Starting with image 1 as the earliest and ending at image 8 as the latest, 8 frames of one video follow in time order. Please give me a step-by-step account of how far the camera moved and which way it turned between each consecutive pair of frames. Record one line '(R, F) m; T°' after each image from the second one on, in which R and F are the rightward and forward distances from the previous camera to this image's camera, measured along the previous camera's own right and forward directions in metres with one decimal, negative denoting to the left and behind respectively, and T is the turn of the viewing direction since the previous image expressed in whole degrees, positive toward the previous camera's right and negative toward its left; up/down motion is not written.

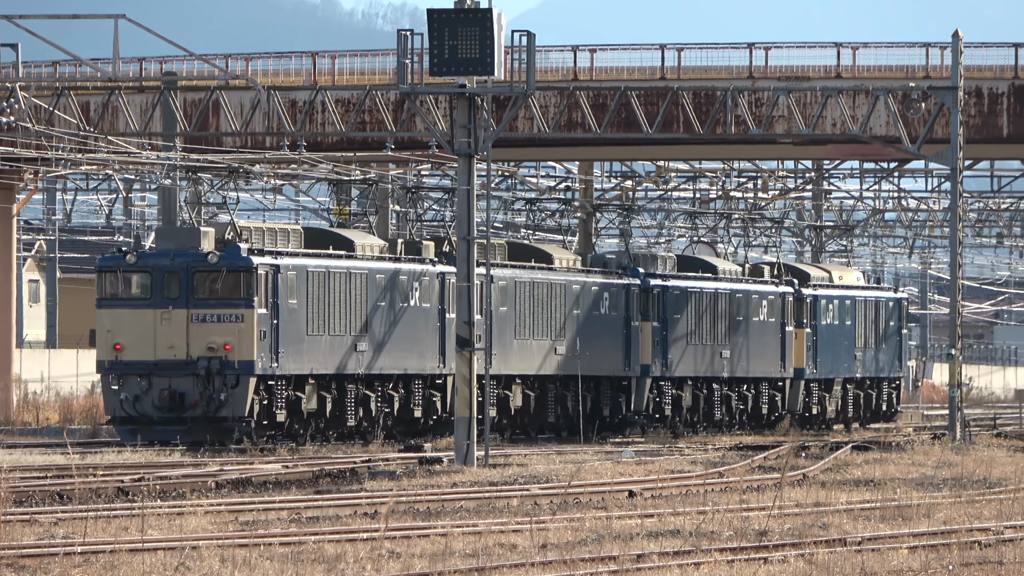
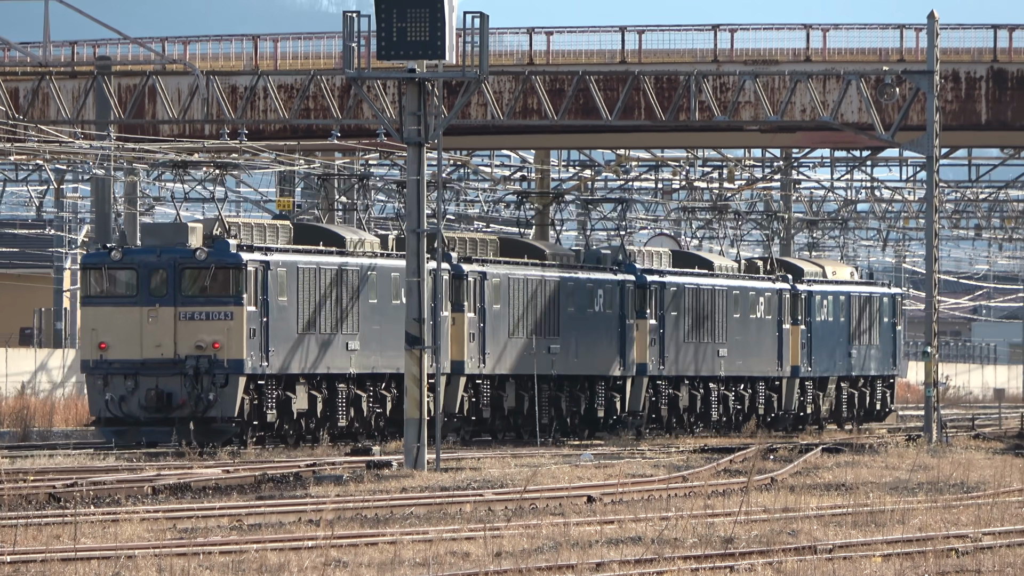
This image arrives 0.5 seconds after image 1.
(+0.6, +1.1) m; 0°
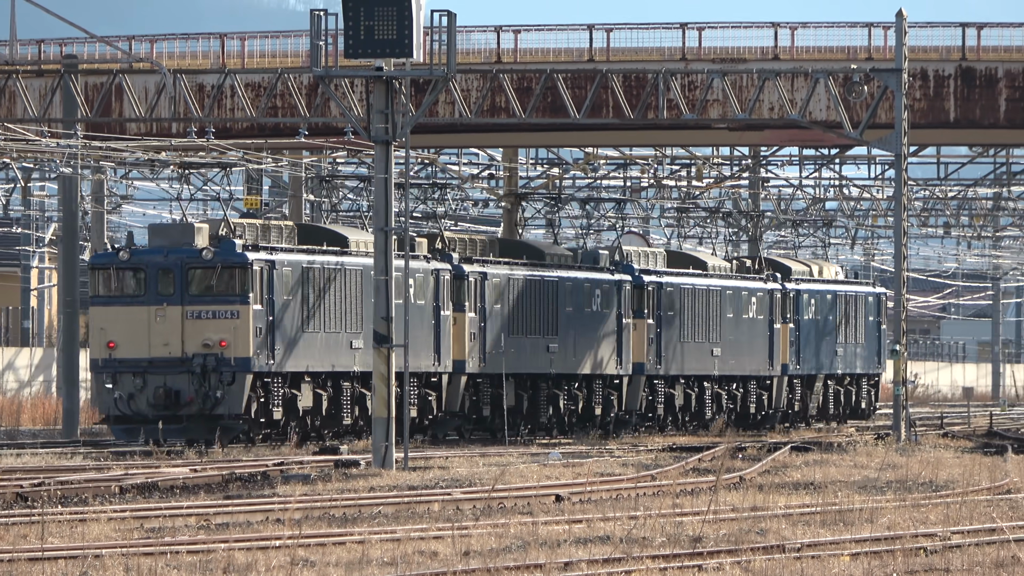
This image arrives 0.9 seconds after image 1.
(+0.4, 0.0) m; 0°
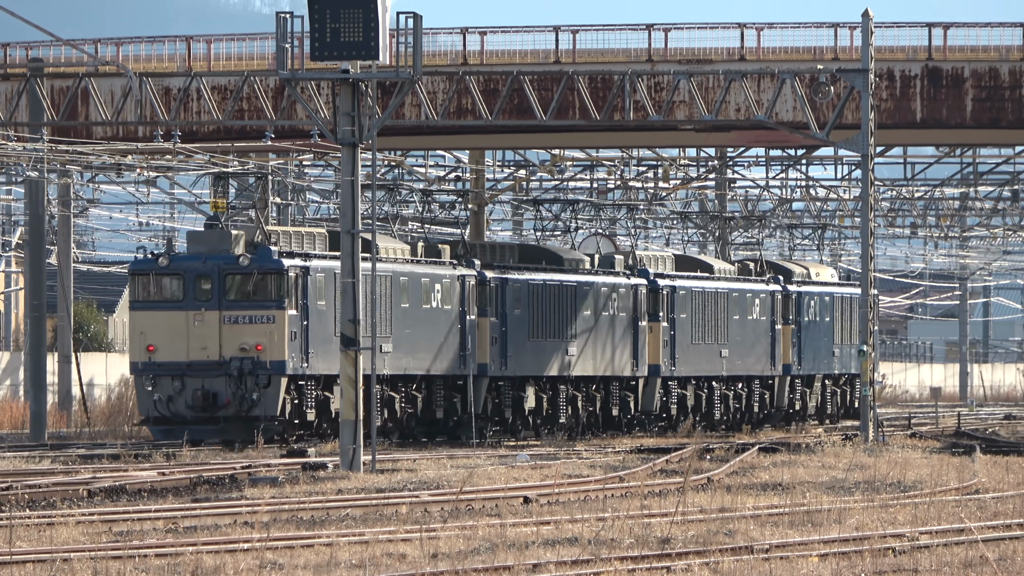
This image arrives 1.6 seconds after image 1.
(+0.4, 0.0) m; 0°
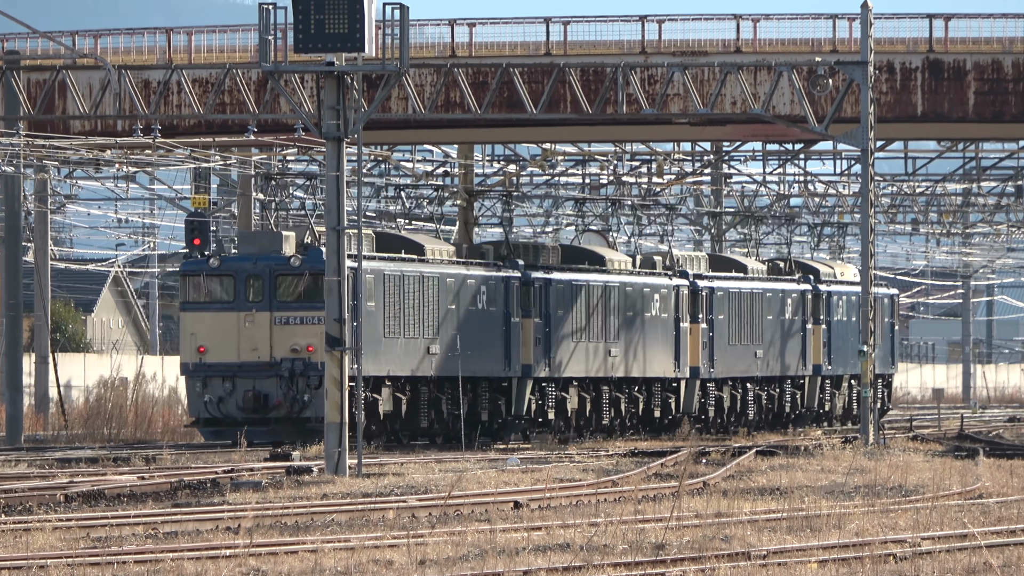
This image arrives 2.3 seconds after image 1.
(+0.1, +0.6) m; 0°
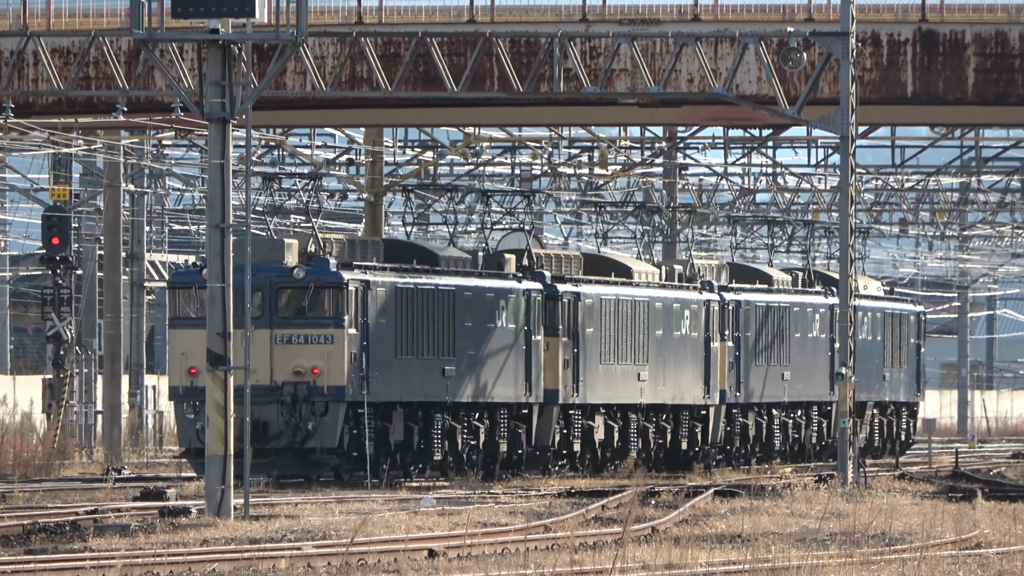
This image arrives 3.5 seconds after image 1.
(+0.9, +3.1) m; 0°
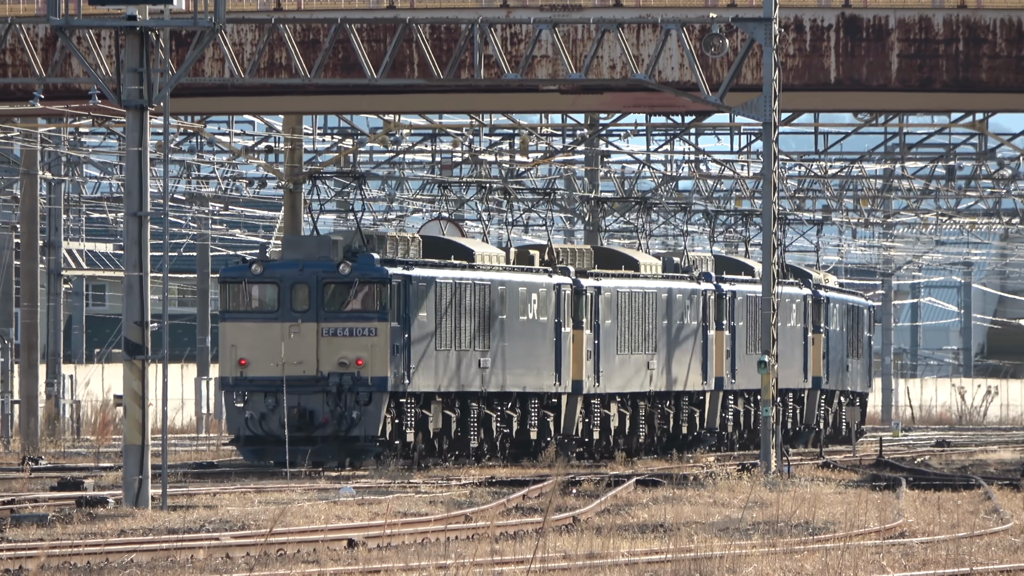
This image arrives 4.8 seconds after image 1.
(+0.9, +0.1) m; 0°
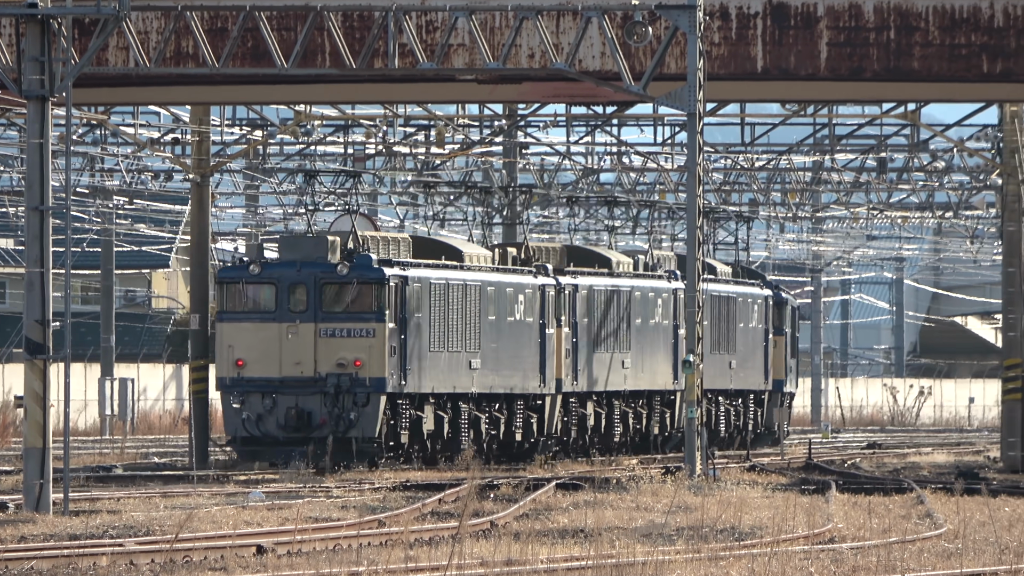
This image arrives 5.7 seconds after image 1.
(+0.9, +0.6) m; 0°
